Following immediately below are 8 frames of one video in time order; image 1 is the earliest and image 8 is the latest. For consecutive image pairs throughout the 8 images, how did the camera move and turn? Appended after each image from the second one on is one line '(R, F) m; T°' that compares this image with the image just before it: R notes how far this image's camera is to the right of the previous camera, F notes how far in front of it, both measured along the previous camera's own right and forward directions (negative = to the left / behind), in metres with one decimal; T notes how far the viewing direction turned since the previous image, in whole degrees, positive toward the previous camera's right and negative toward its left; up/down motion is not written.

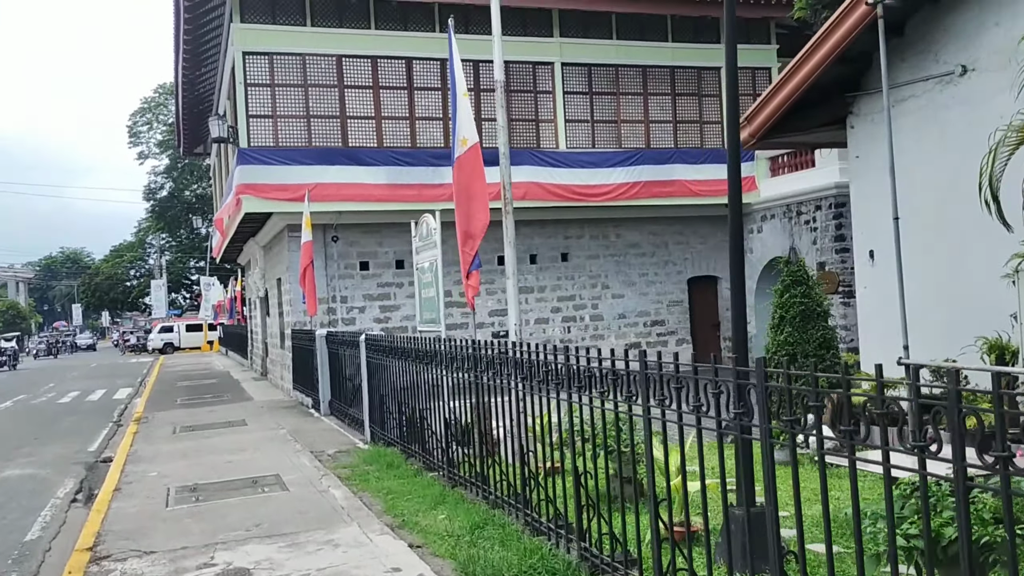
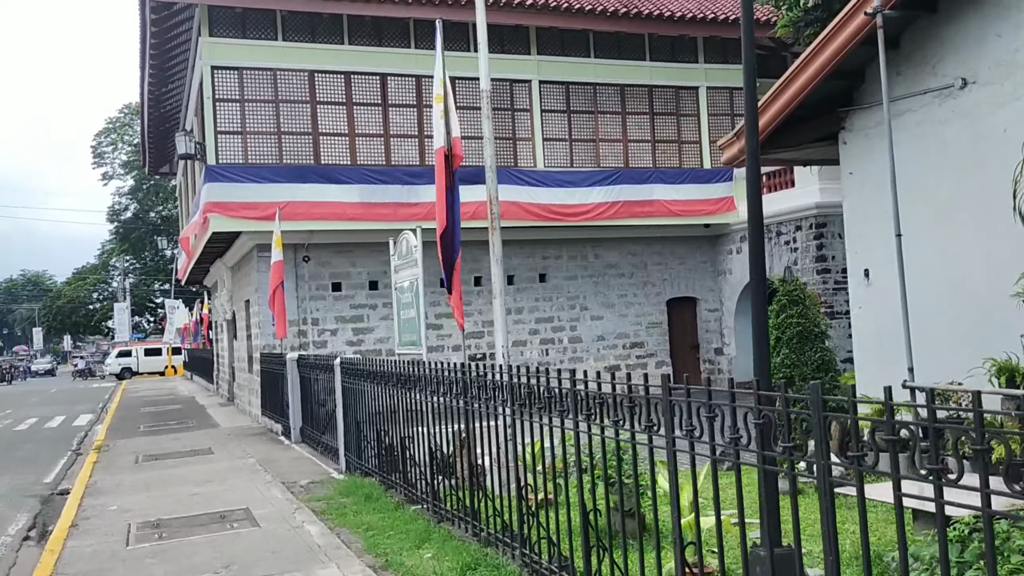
(-0.1, +0.4) m; +2°
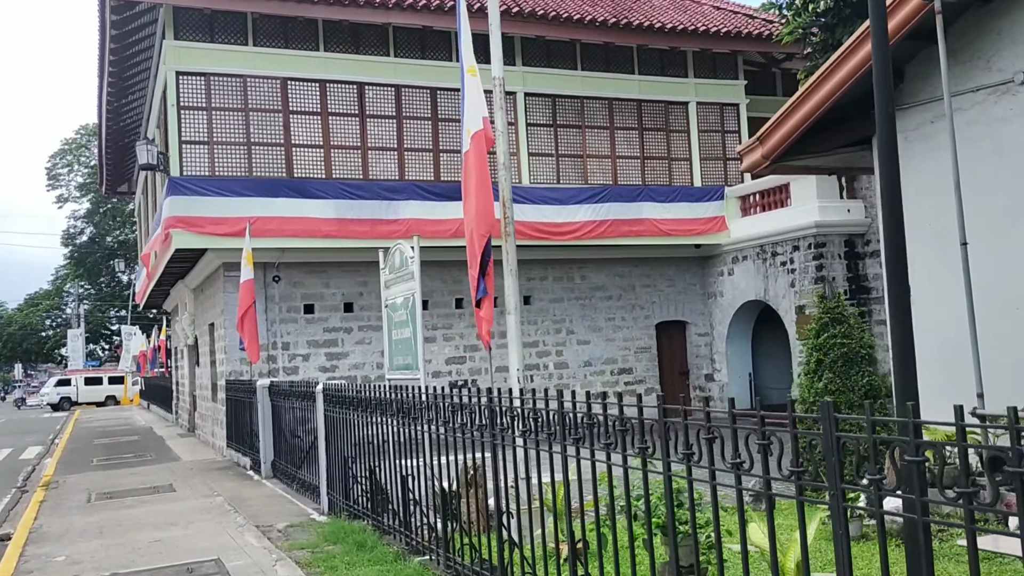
(-0.4, +1.0) m; +2°
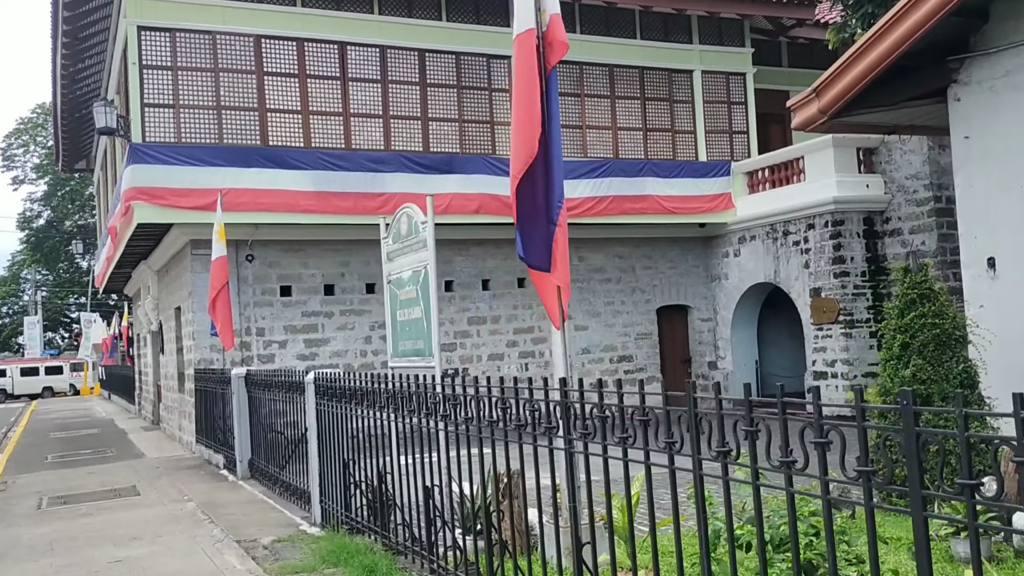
(-0.5, +1.3) m; +2°
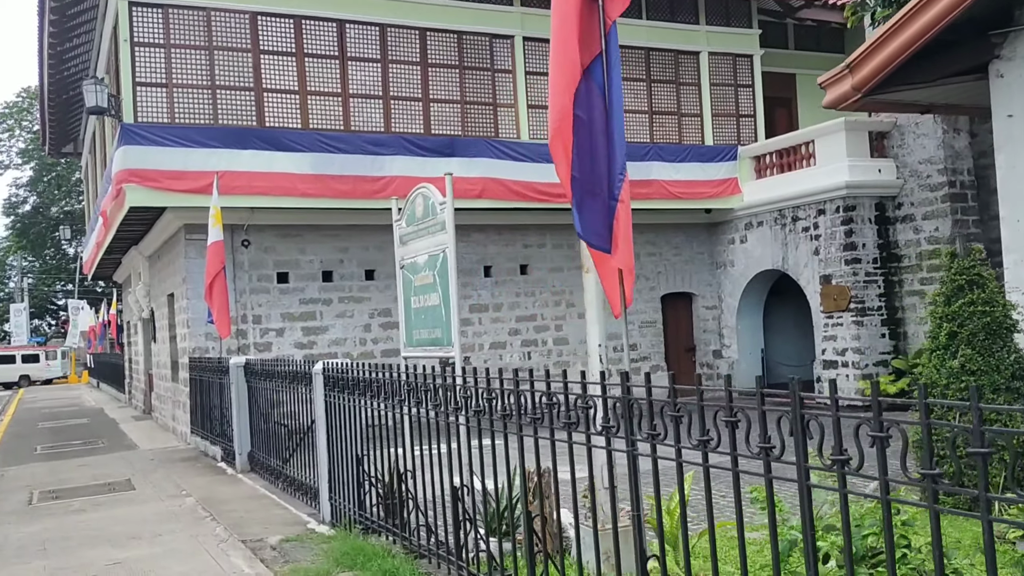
(-0.2, +0.4) m; +1°
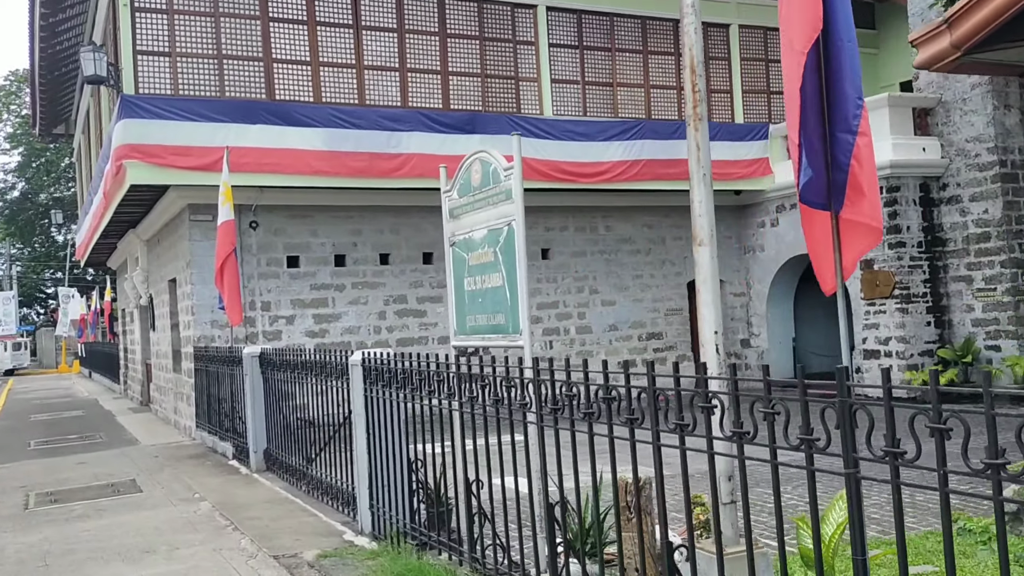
(-0.5, +0.8) m; +1°
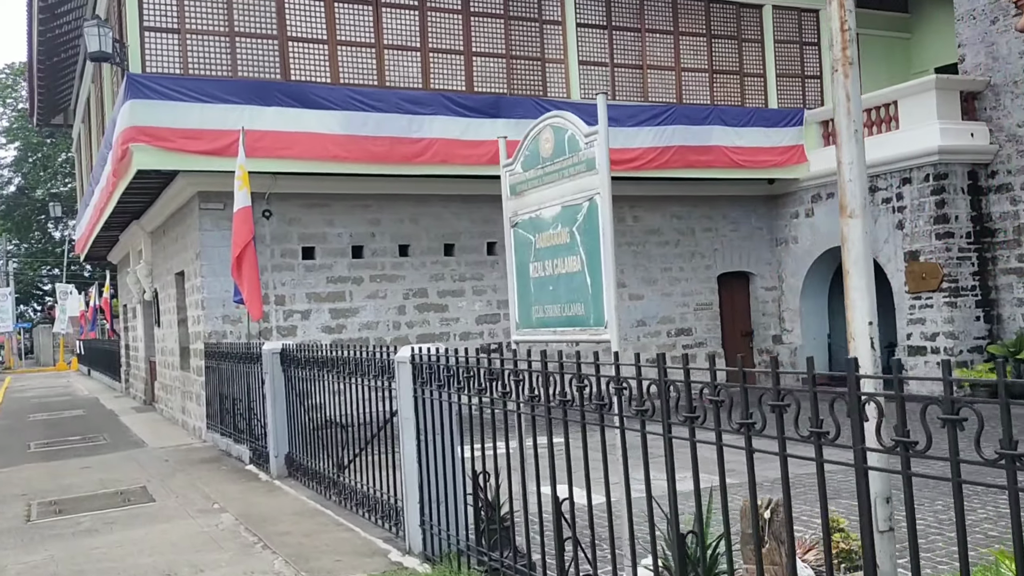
(-0.4, +0.7) m; 0°
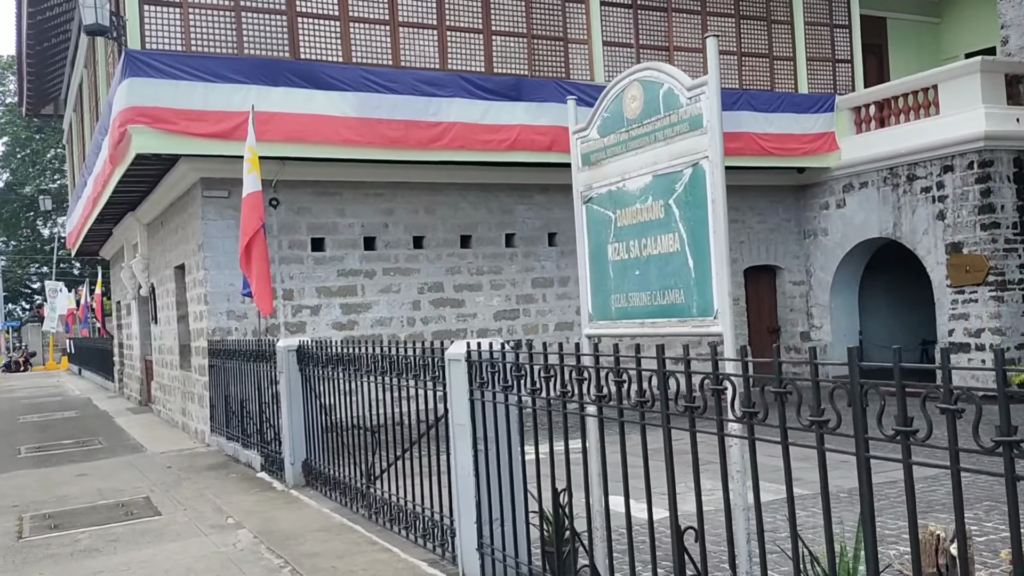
(-0.4, +0.8) m; +1°
